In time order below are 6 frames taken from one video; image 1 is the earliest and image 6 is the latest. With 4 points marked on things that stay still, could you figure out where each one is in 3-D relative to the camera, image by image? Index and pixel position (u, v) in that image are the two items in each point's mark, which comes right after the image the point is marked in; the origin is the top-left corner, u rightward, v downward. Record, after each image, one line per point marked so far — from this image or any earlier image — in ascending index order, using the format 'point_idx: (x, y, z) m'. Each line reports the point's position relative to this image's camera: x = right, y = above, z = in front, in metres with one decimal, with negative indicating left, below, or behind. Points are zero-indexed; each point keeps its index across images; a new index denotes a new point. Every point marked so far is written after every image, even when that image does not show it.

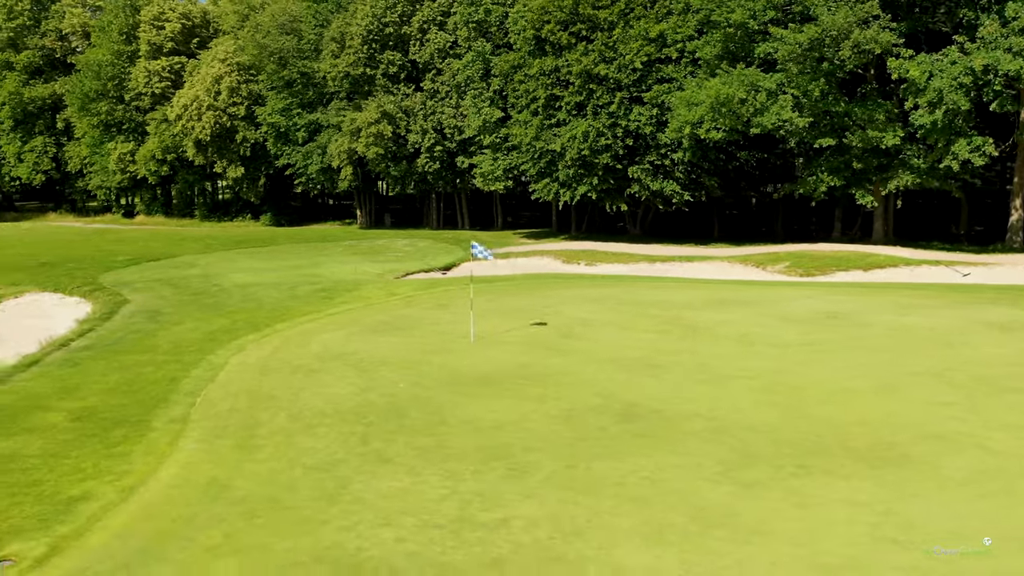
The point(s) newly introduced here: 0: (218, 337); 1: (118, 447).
0: (-6.3, -1.1, +17.5) m
1: (-5.0, -2.0, +10.4) m
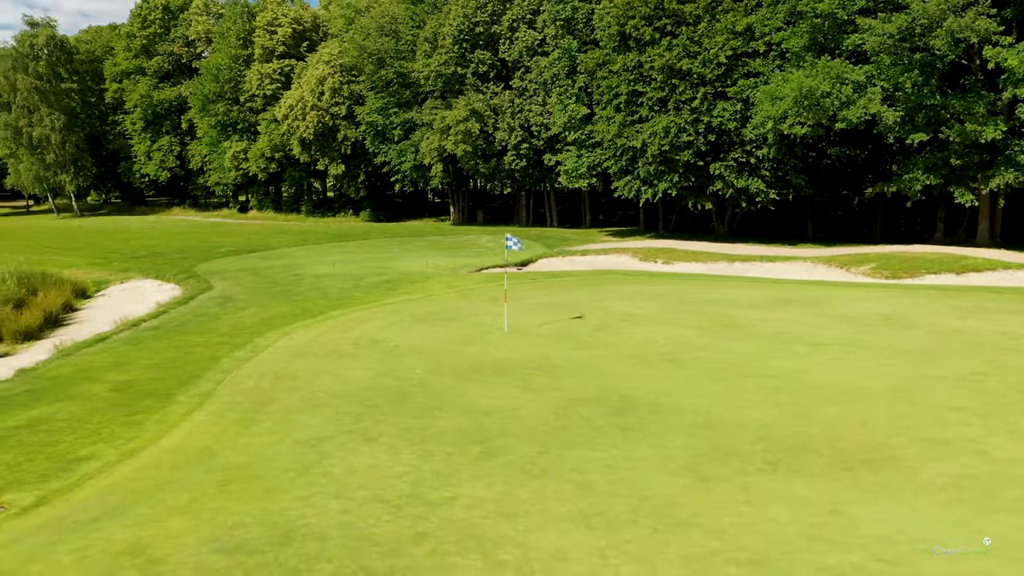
0: (-5.4, -0.8, +18.5) m
1: (-5.2, -1.7, +11.2) m
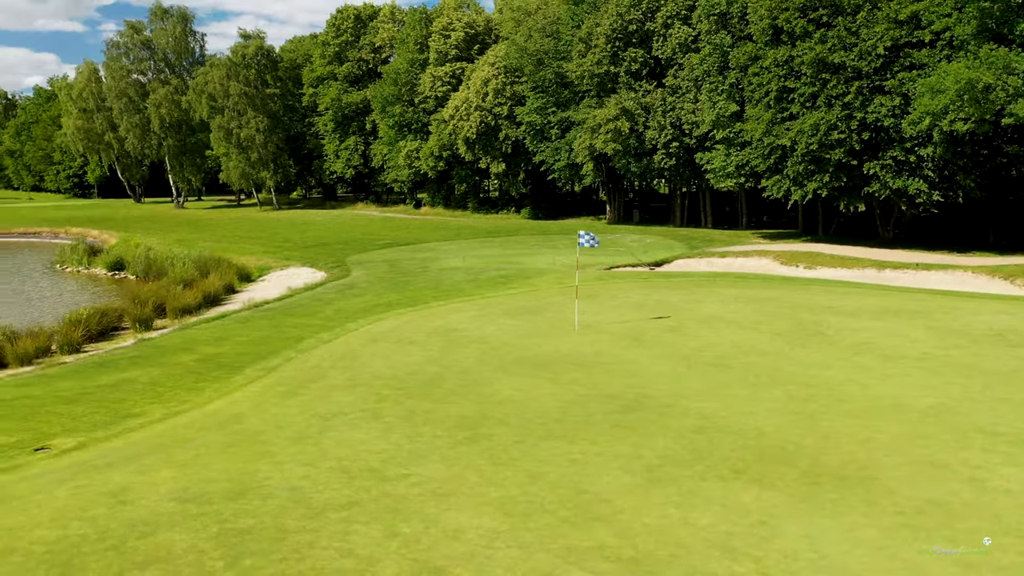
0: (-3.4, -0.5, +19.8) m
1: (-4.8, -1.5, +12.7) m
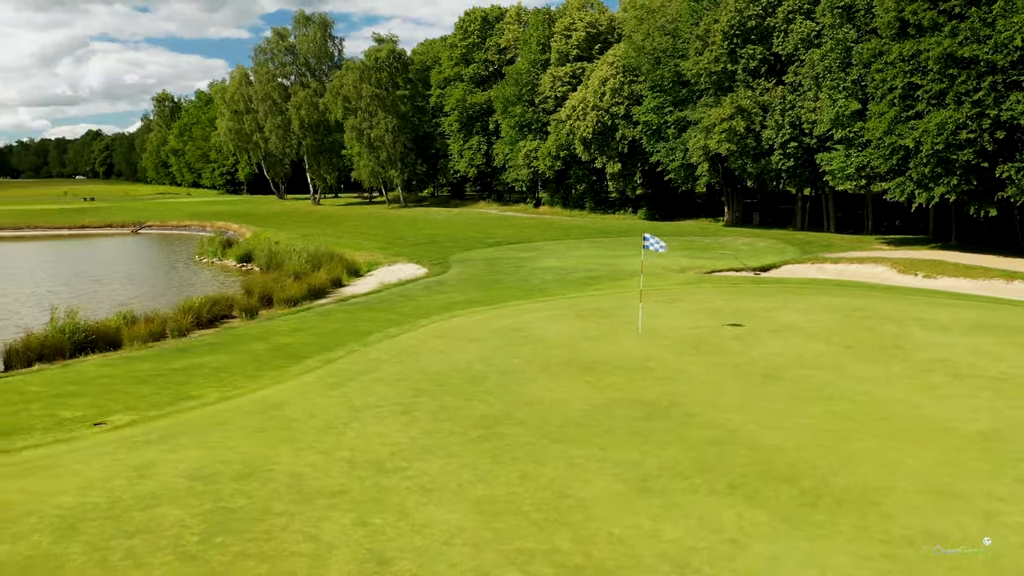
0: (-1.5, -0.5, +20.3) m
1: (-4.1, -1.4, +13.5) m
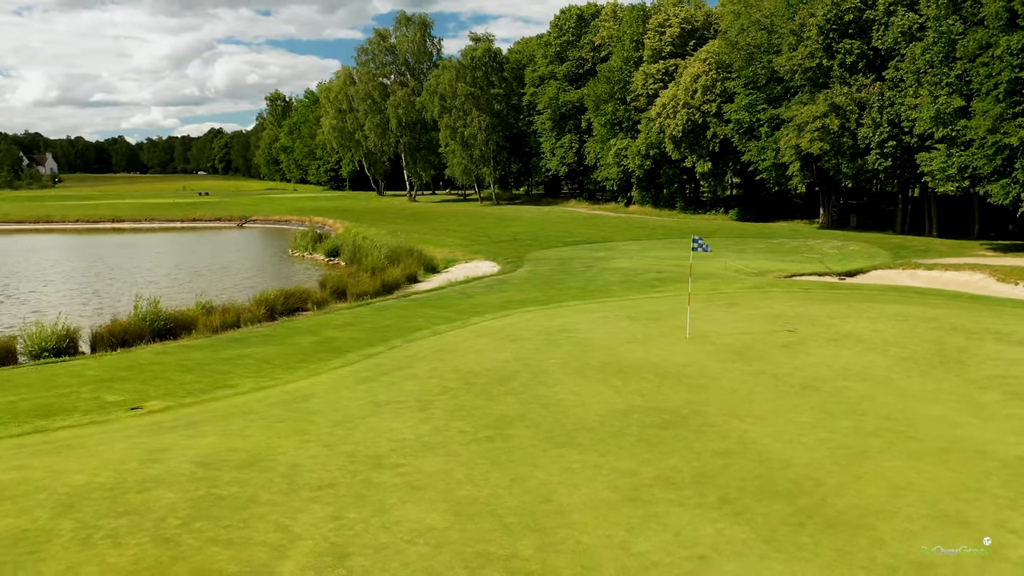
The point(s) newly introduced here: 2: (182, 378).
0: (-0.1, -0.4, +20.3) m
1: (-3.6, -1.3, +14.0) m
2: (-5.1, -1.4, +12.7) m
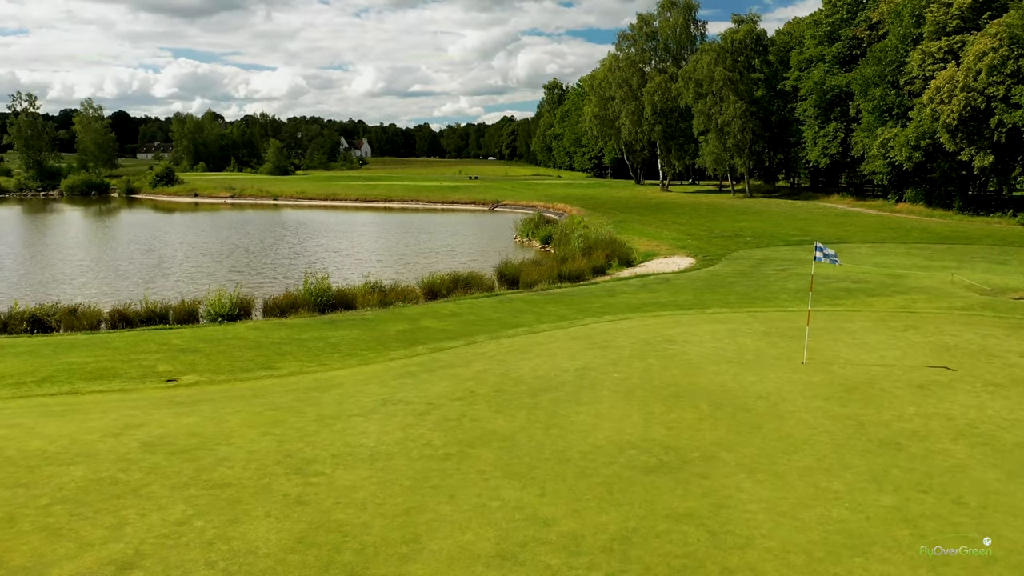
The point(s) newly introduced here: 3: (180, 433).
0: (+3.0, -0.4, +18.7) m
1: (-2.5, -1.1, +13.8) m
2: (-4.3, -1.1, +13.2) m
3: (-3.7, -1.7, +9.4) m
